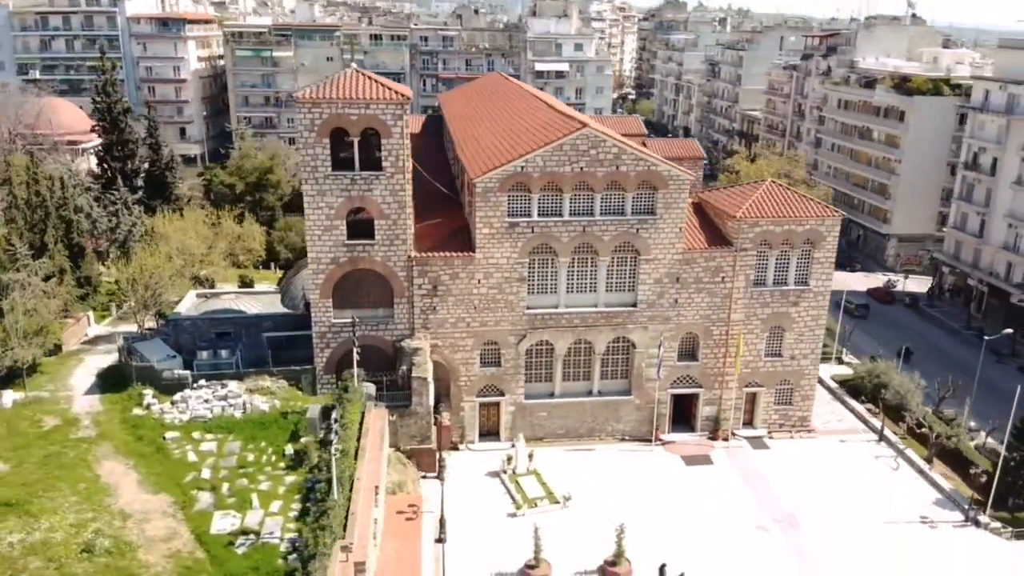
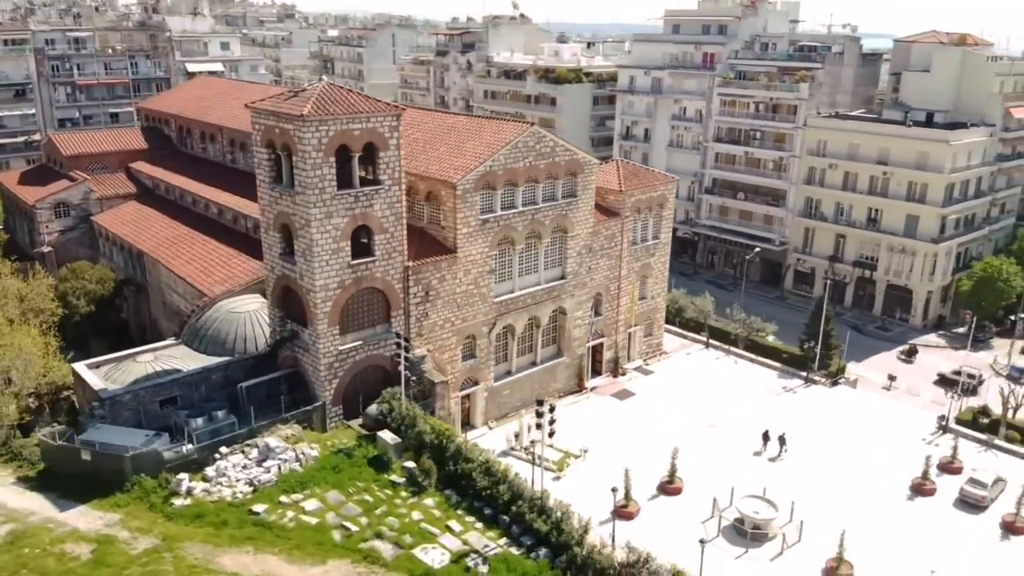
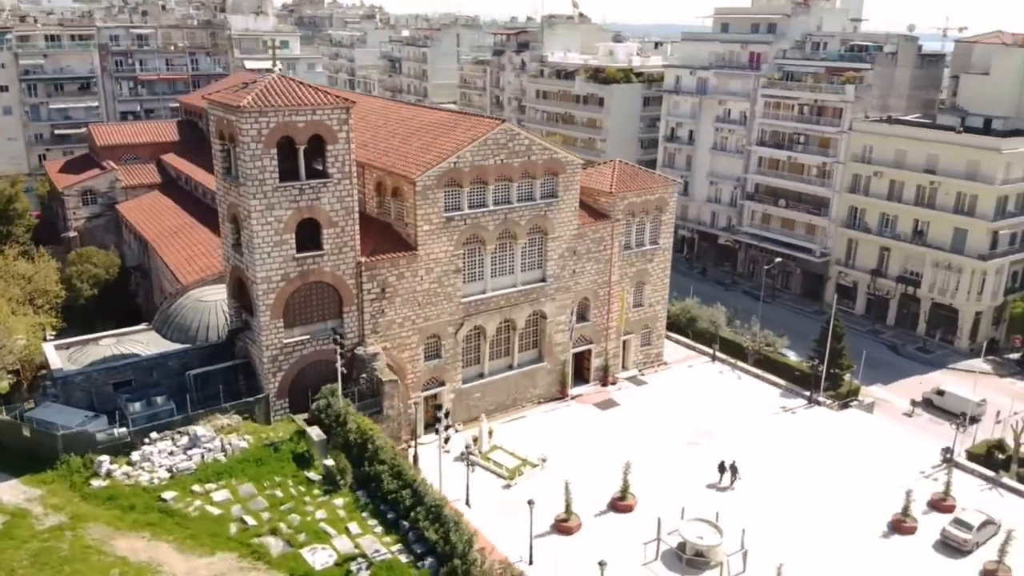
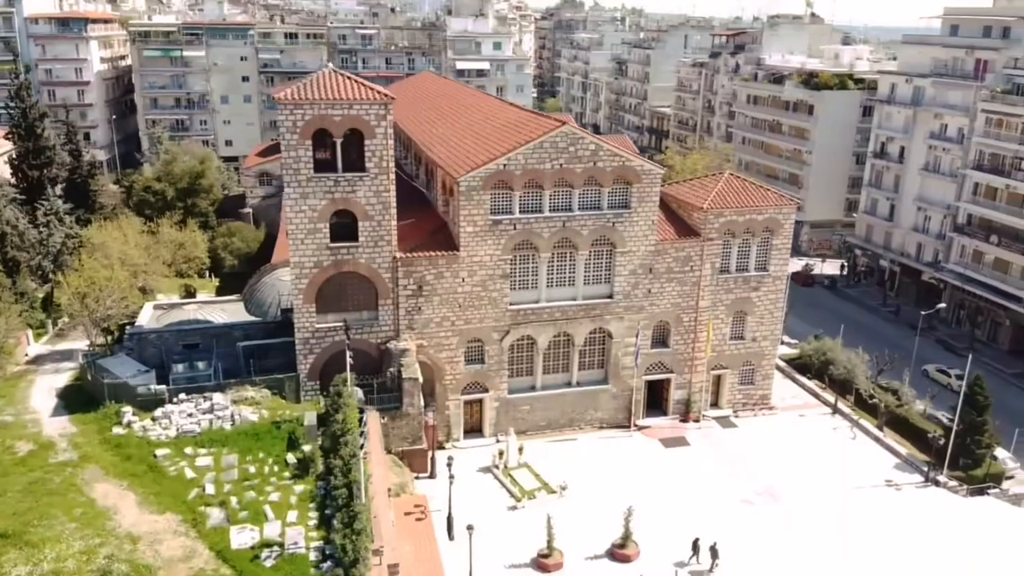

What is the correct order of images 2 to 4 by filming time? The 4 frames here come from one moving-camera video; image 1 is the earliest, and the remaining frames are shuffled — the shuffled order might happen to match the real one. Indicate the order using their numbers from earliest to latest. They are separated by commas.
4, 3, 2
